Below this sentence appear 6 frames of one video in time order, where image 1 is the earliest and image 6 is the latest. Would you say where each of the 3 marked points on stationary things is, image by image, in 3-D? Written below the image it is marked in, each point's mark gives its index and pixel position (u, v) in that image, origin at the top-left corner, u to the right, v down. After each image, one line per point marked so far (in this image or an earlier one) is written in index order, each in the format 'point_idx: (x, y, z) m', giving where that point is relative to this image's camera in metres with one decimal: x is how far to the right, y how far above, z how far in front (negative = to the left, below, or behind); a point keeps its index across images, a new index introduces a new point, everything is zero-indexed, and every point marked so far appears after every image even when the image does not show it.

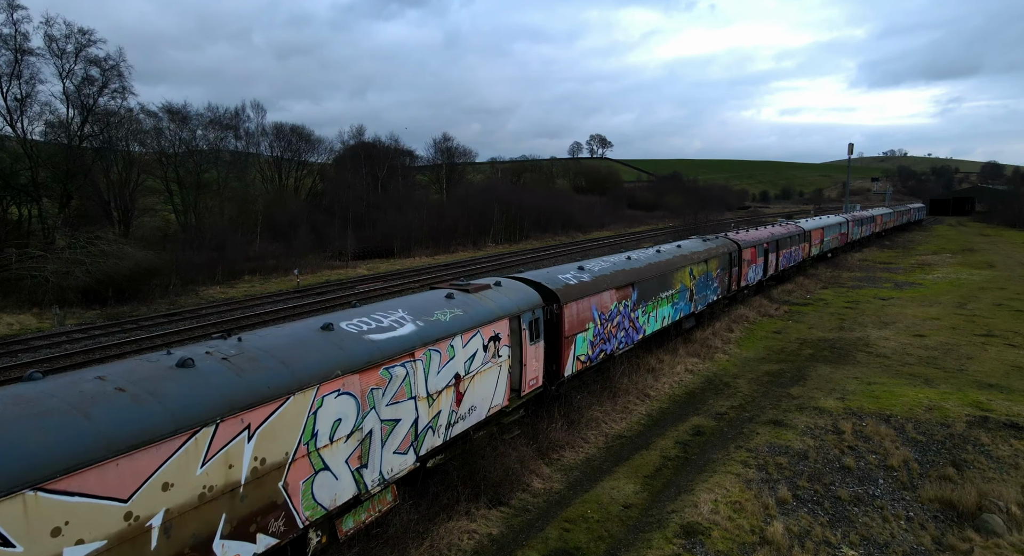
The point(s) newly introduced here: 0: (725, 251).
0: (+6.3, +0.8, +19.0) m
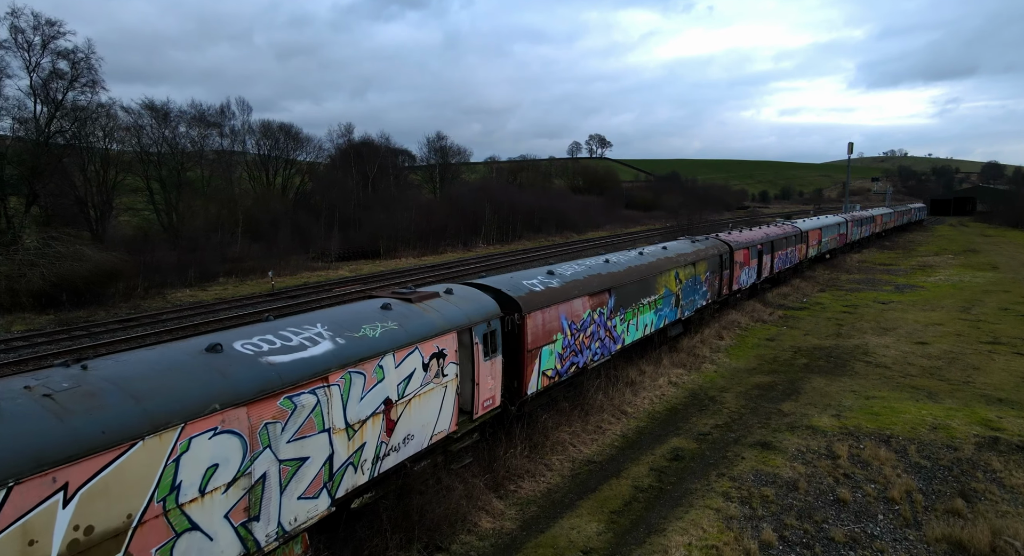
0: (+5.7, +0.7, +18.0) m
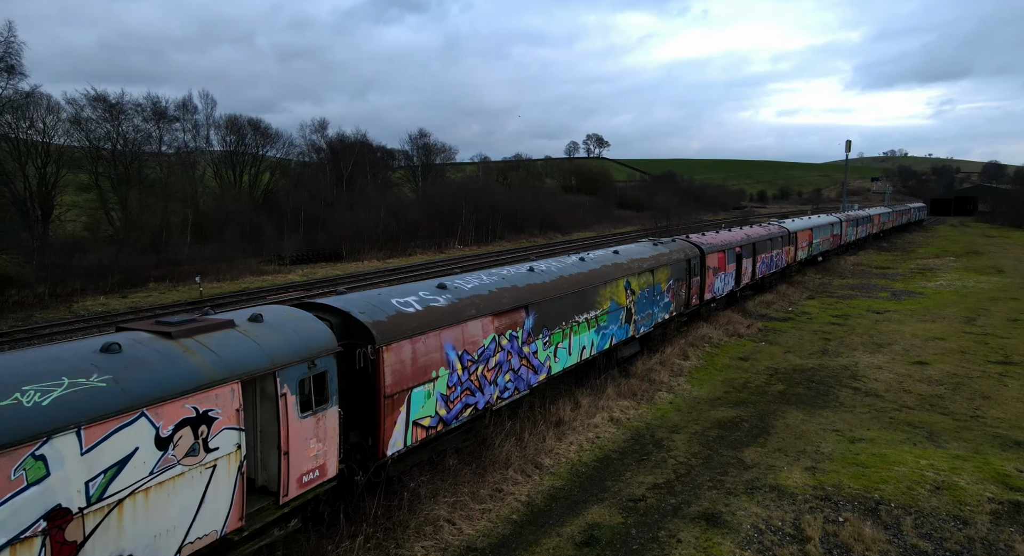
0: (+4.1, +0.5, +15.5) m
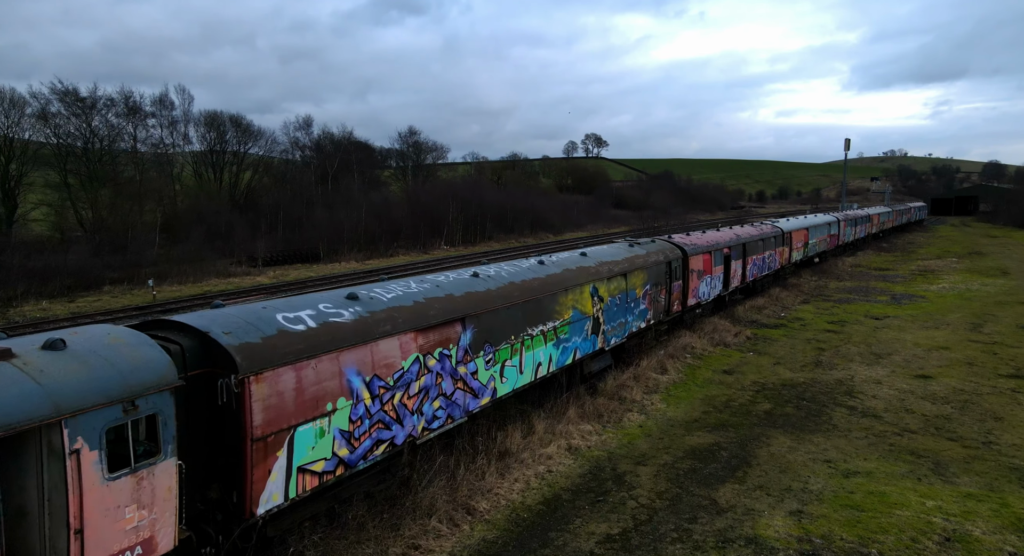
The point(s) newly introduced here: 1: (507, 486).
0: (+3.3, +0.4, +14.1) m
1: (-0.1, -2.6, +7.9) m
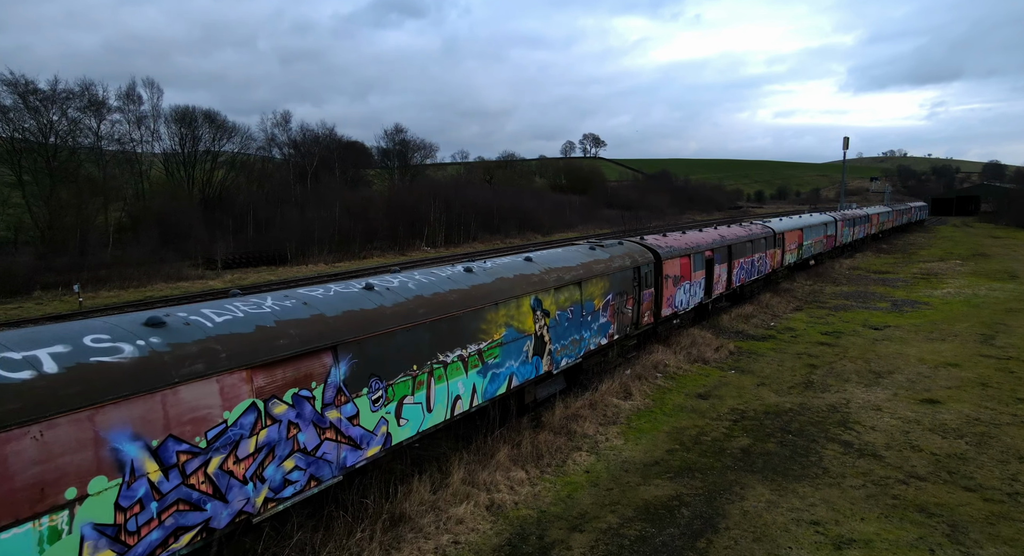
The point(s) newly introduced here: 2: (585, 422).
0: (+2.2, +0.2, +12.2) m
1: (-1.1, -2.7, +6.0) m
2: (+1.2, -2.2, +9.8) m
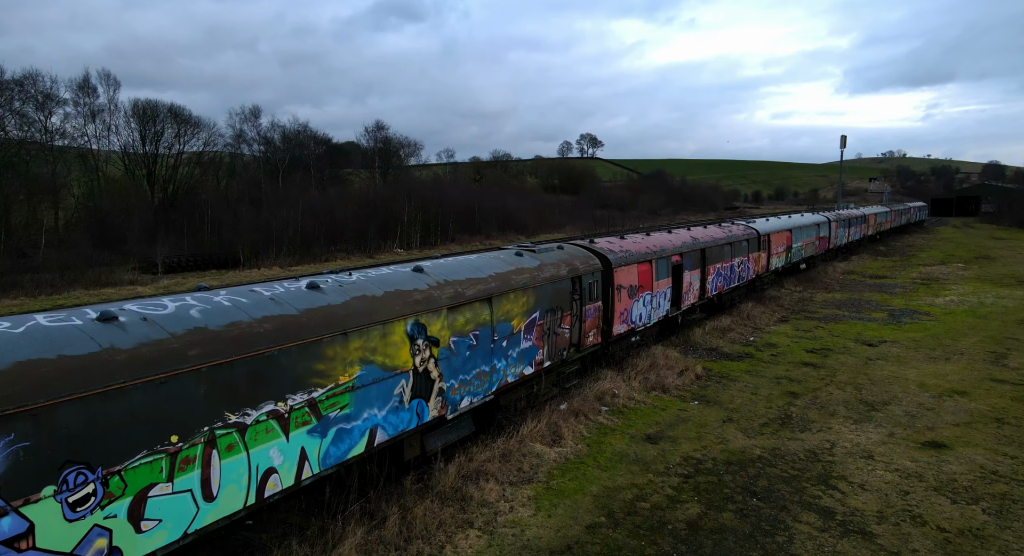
0: (+0.8, 0.0, +9.9) m
1: (-2.6, -2.9, +3.7) m
2: (-0.3, -2.4, +7.5) m
